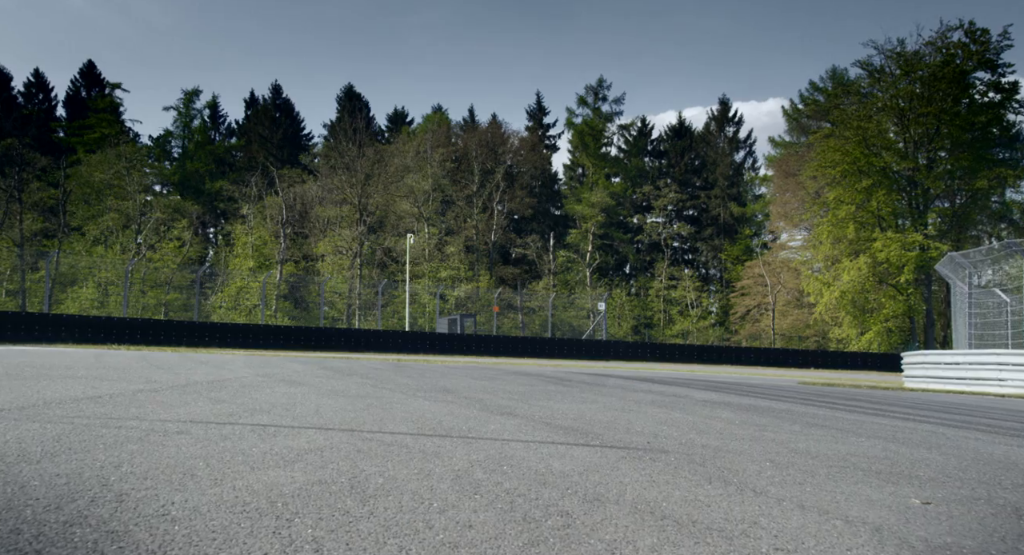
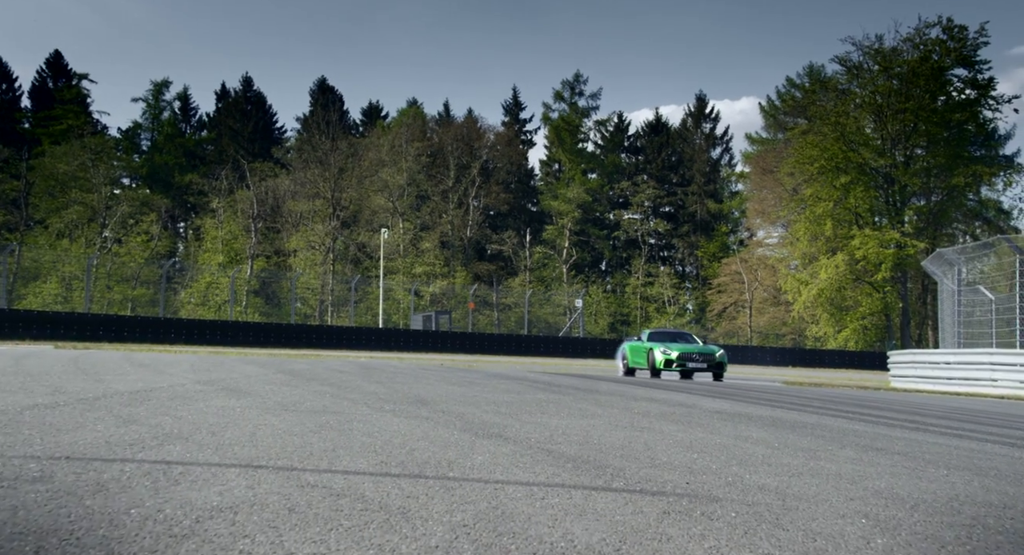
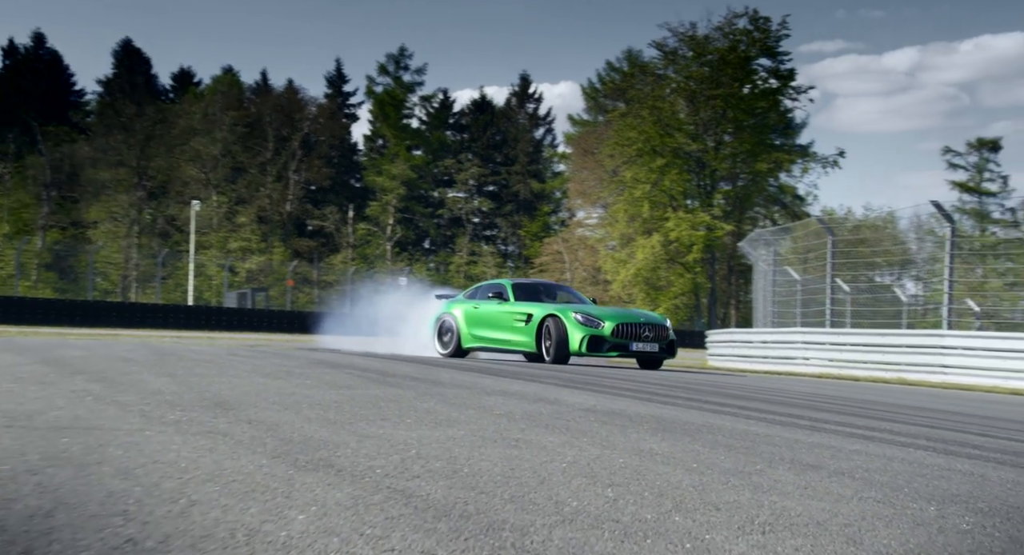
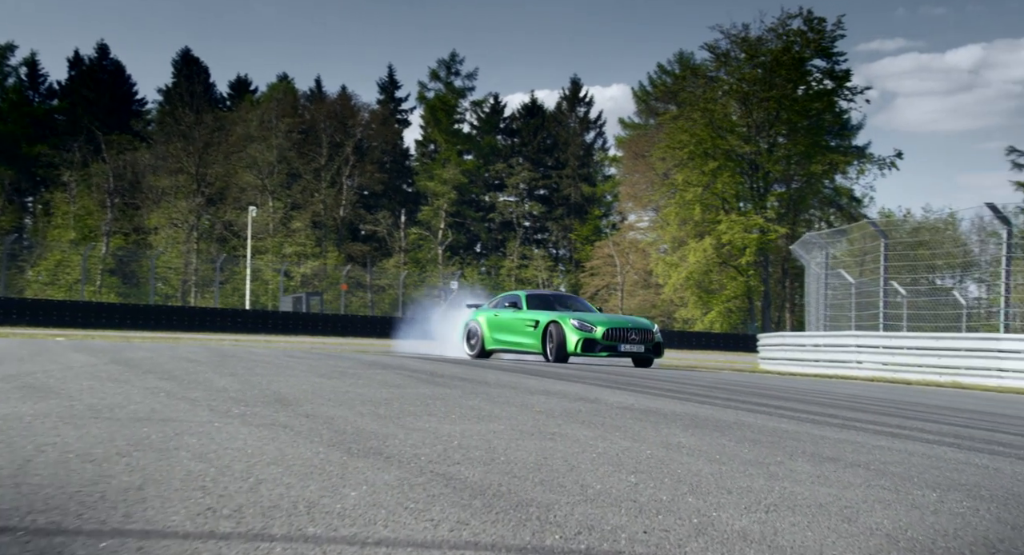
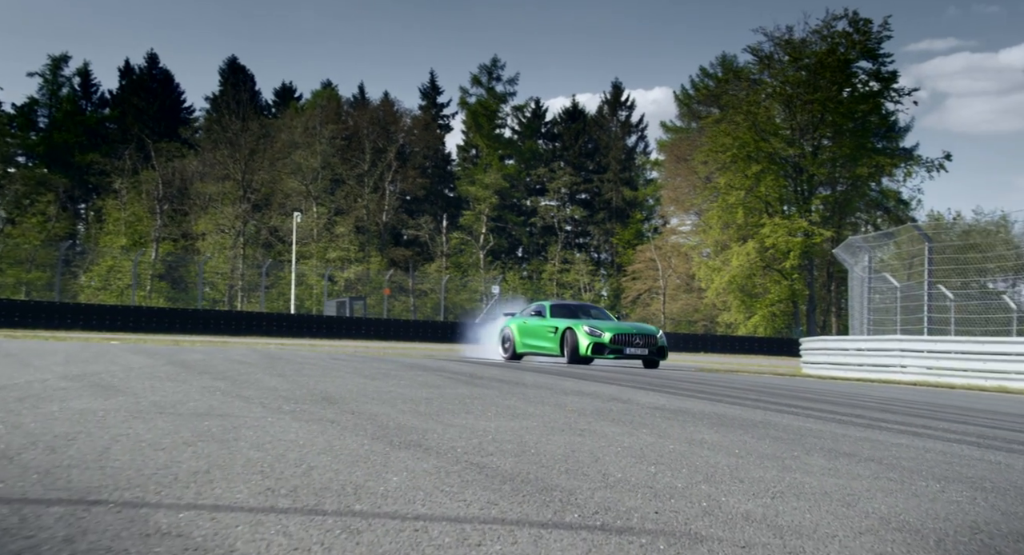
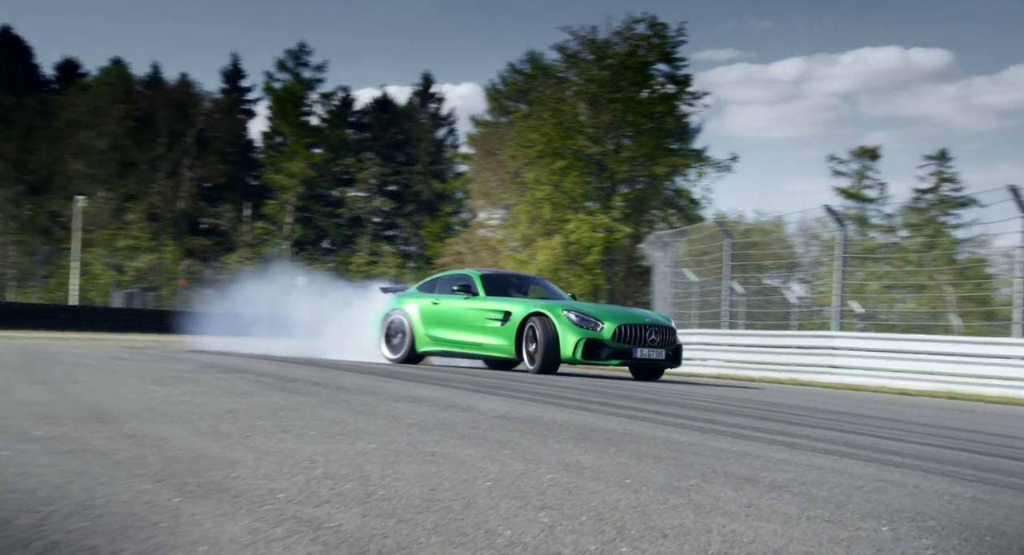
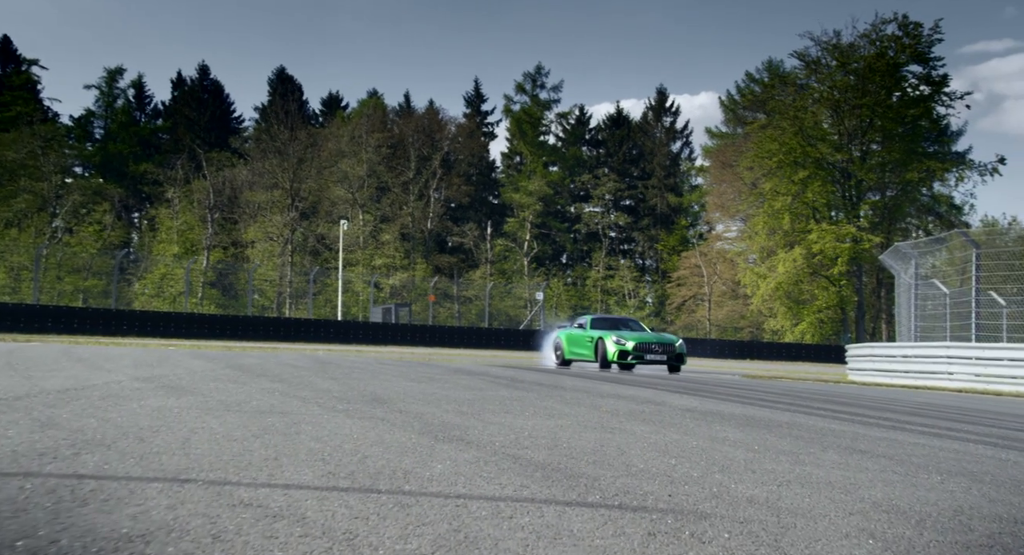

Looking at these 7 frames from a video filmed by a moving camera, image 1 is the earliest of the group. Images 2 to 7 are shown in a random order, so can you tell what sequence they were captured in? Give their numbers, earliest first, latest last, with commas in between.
2, 7, 5, 4, 3, 6
